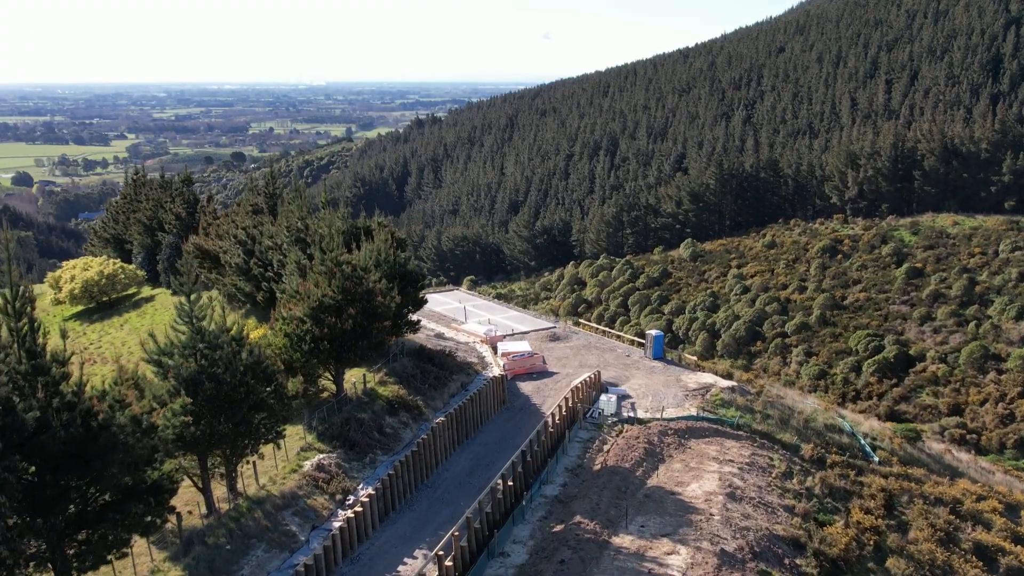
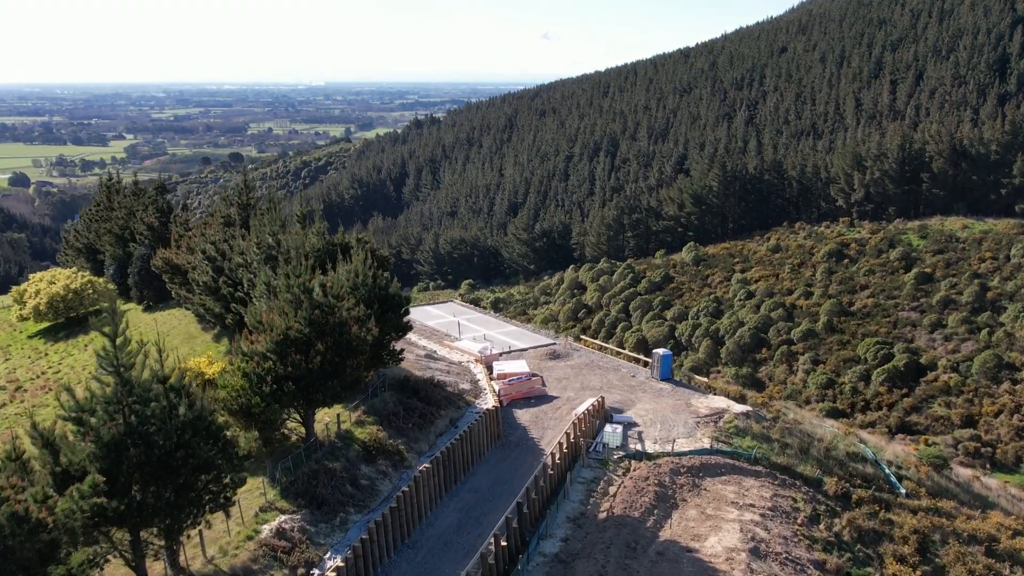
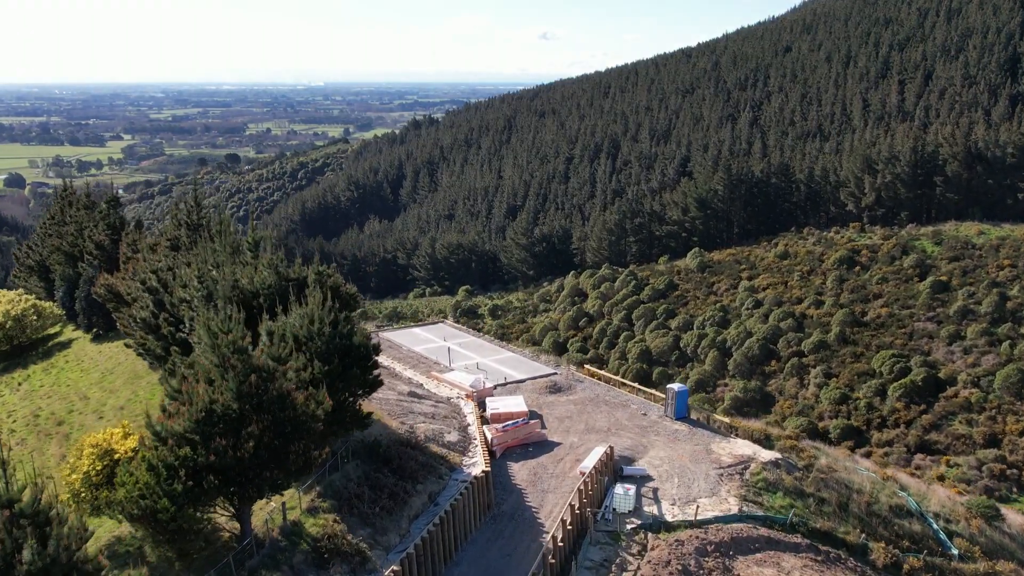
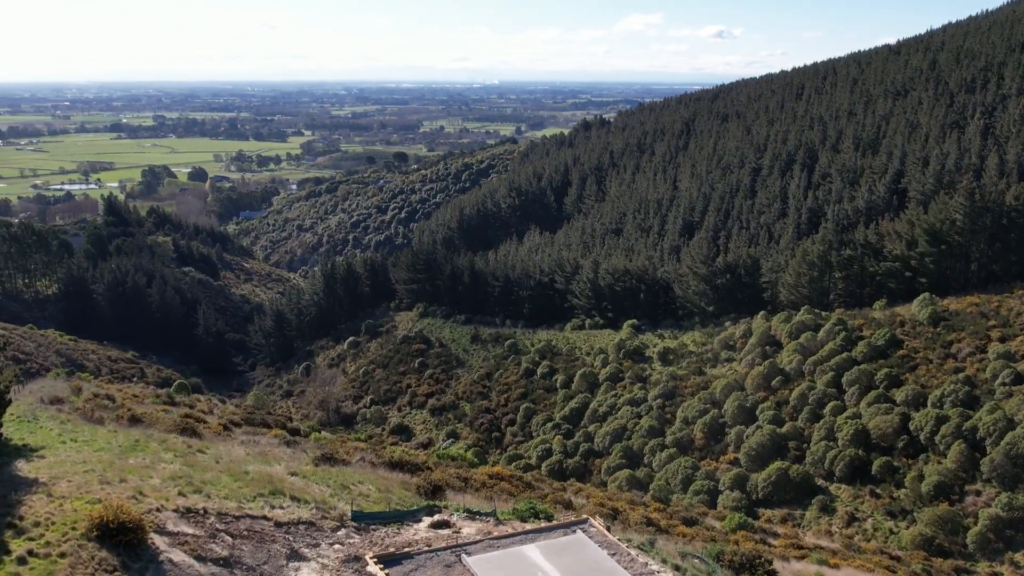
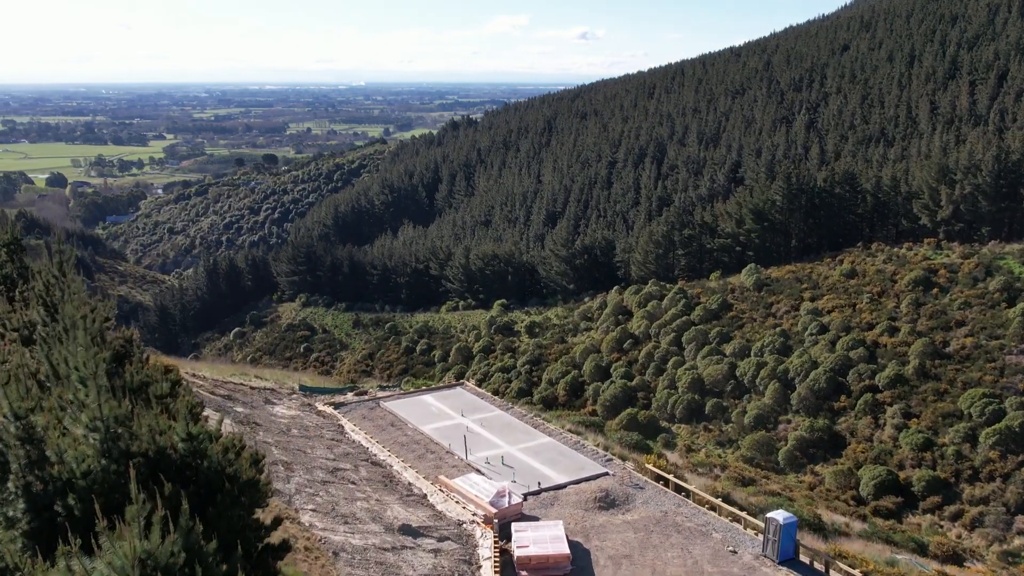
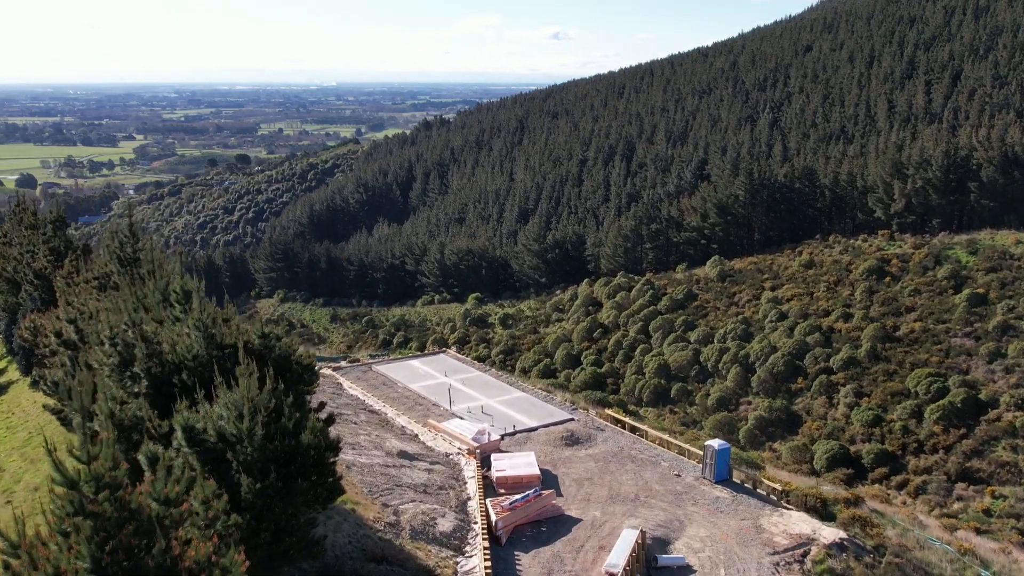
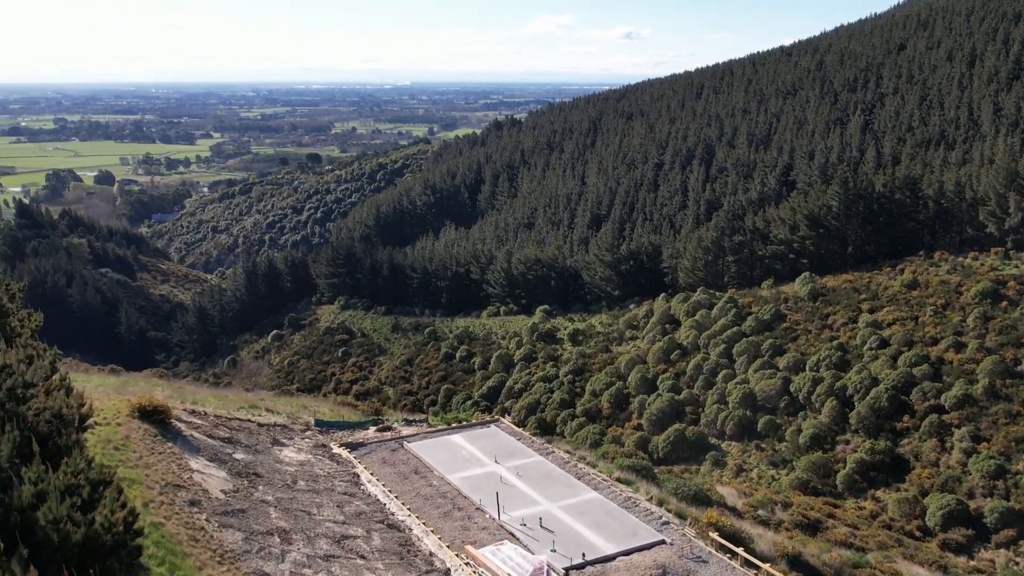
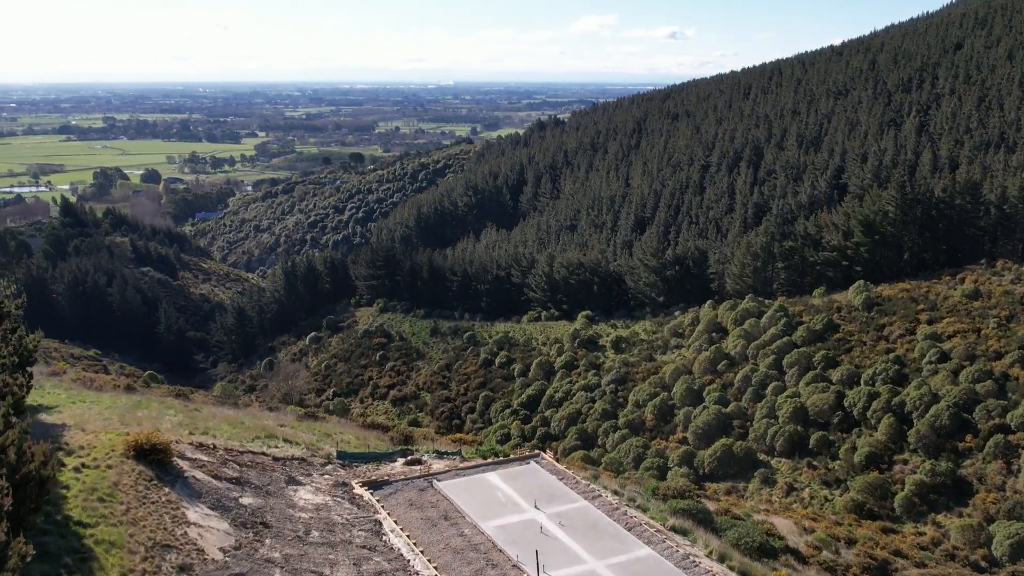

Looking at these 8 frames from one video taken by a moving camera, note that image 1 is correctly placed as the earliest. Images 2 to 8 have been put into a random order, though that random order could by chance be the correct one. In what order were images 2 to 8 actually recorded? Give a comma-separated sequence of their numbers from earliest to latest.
2, 3, 6, 5, 7, 8, 4
